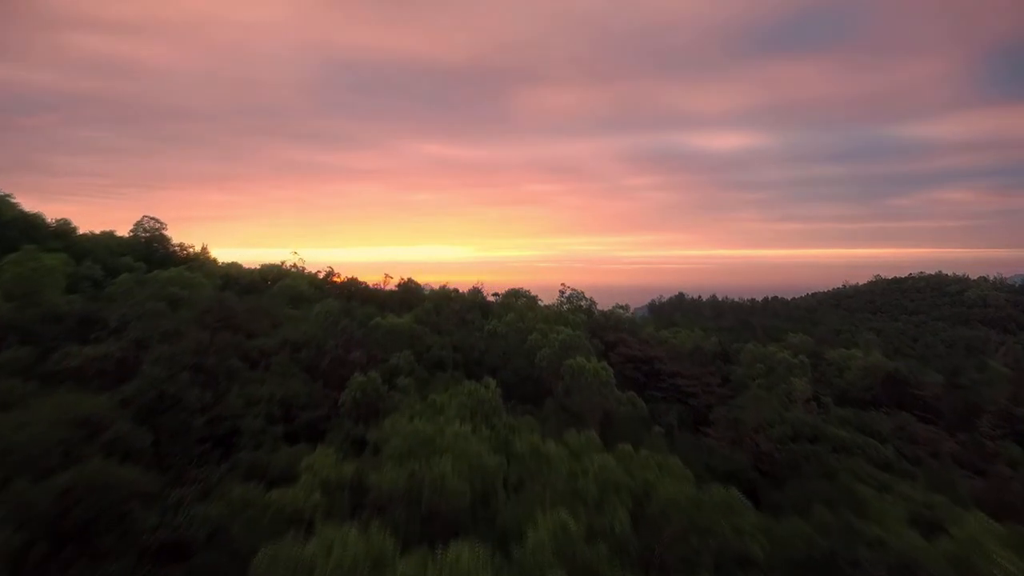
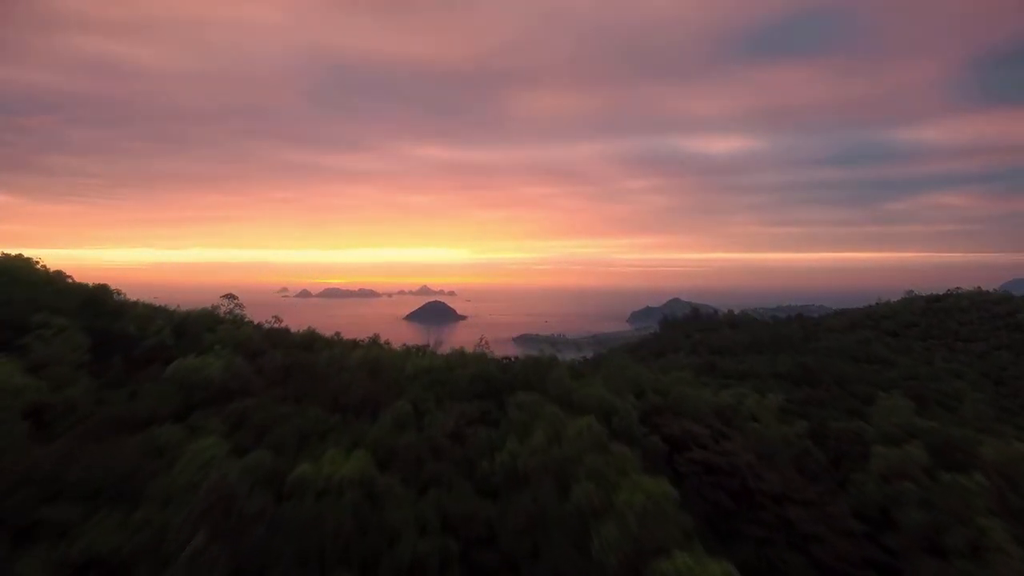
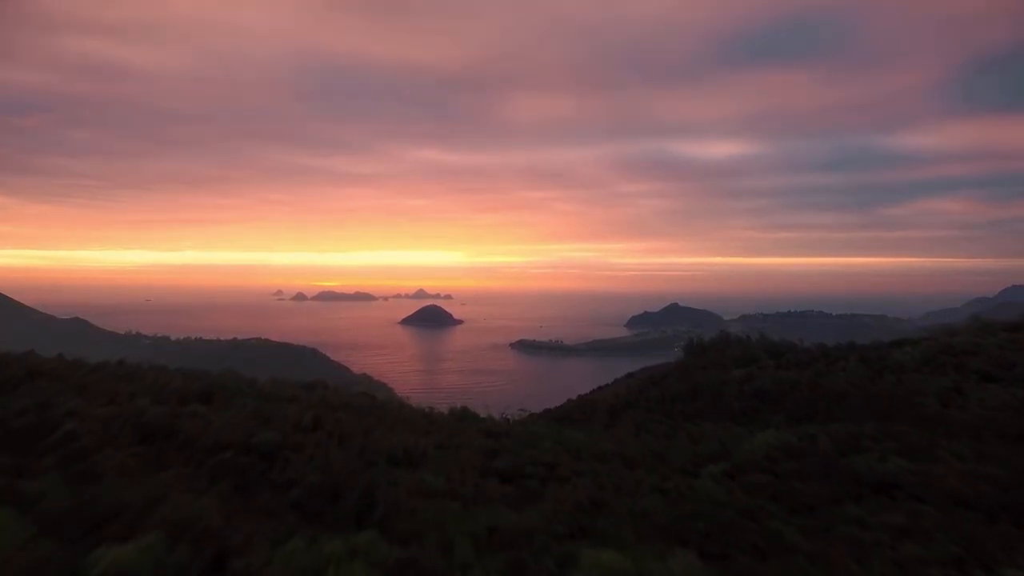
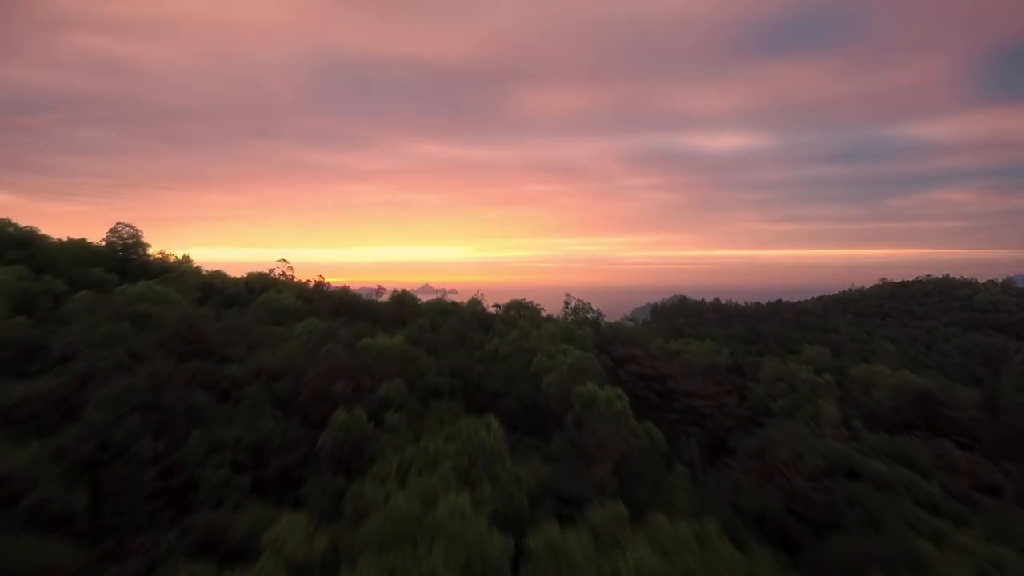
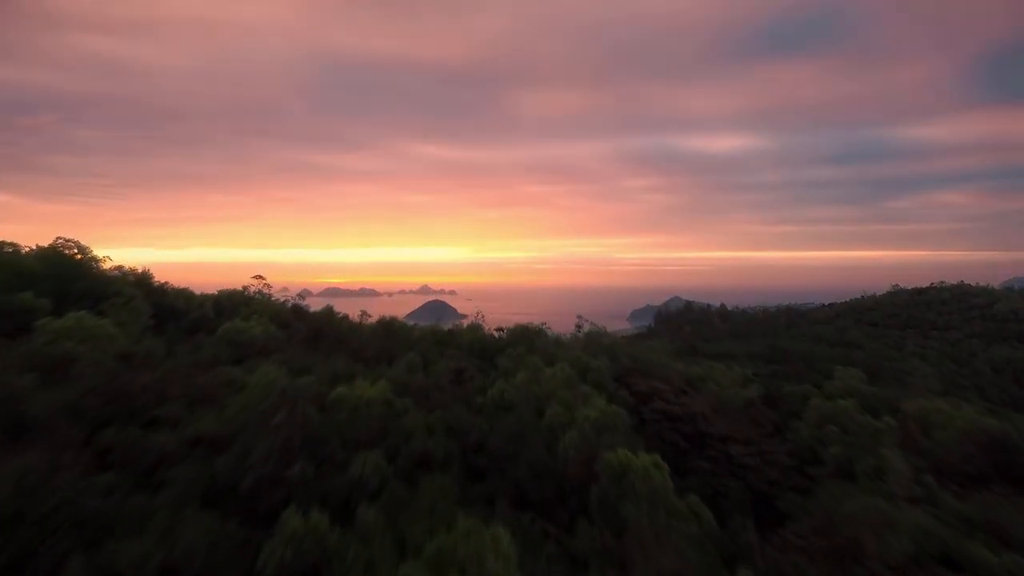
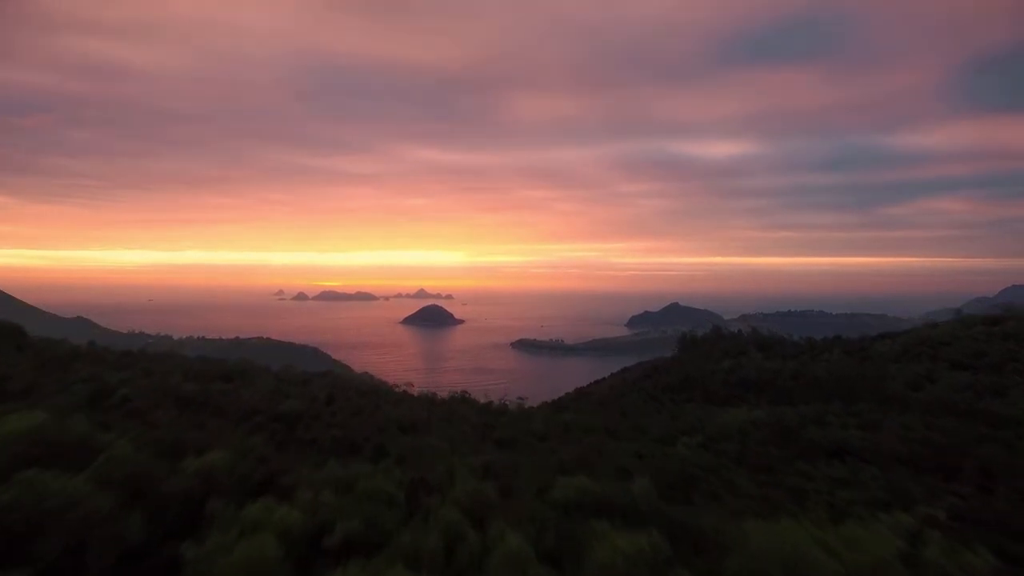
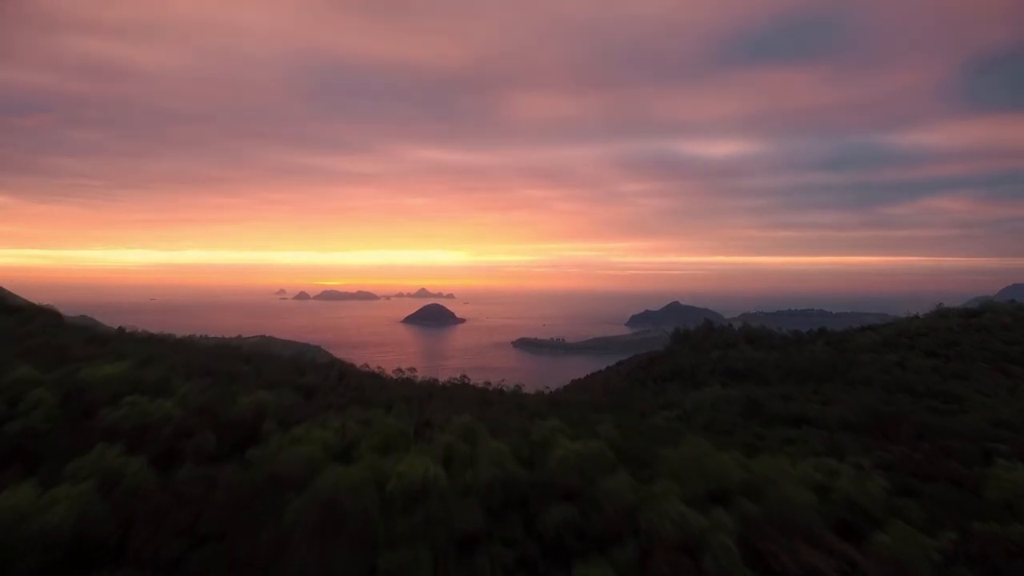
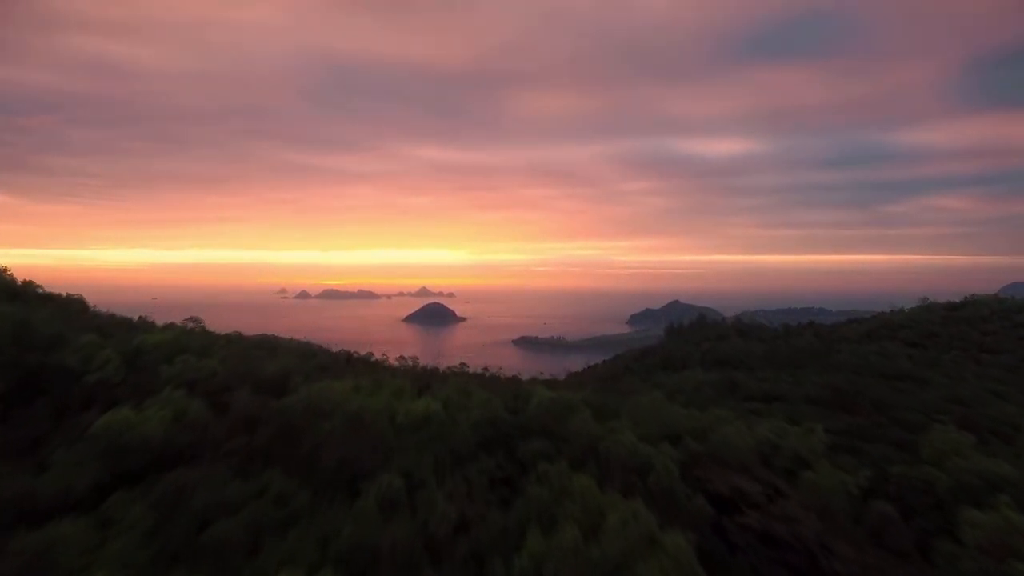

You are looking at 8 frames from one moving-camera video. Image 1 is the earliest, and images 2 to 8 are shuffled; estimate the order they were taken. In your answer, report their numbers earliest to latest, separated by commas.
4, 5, 2, 8, 7, 6, 3
